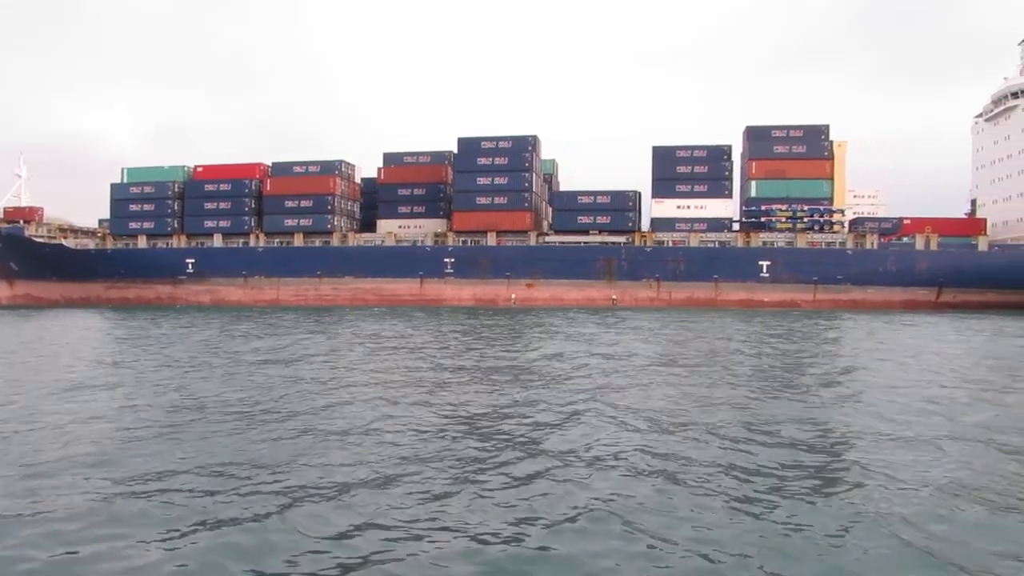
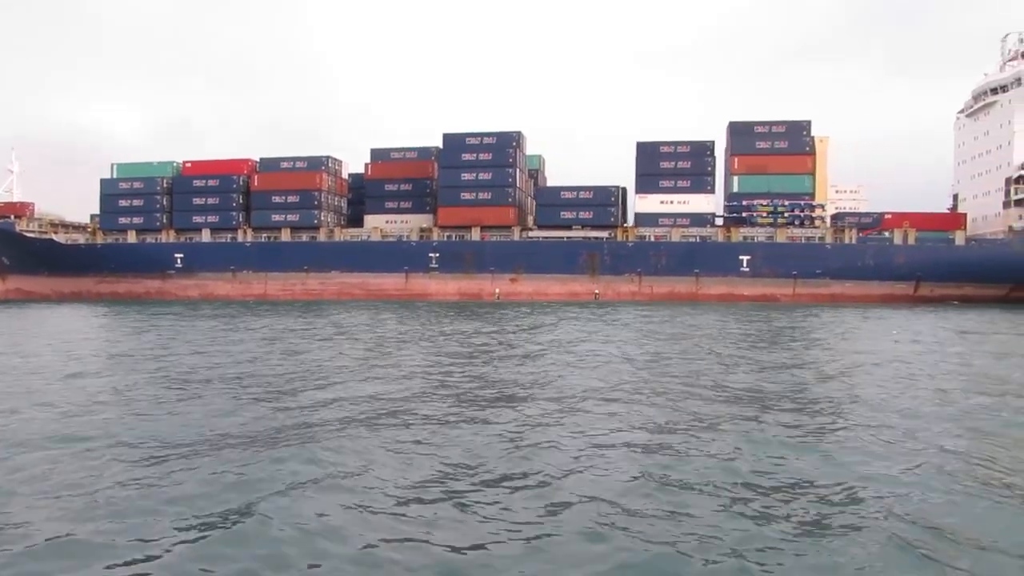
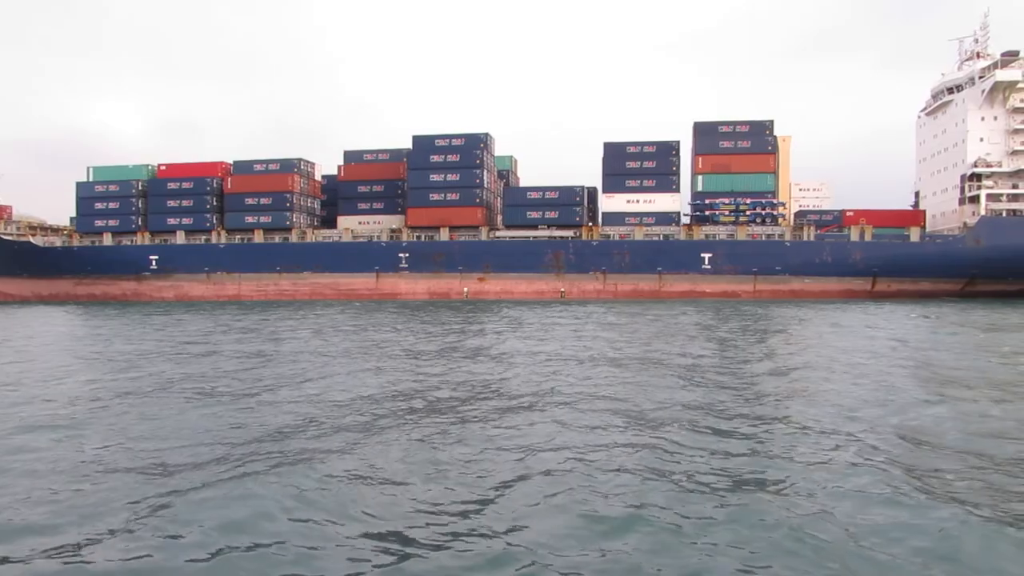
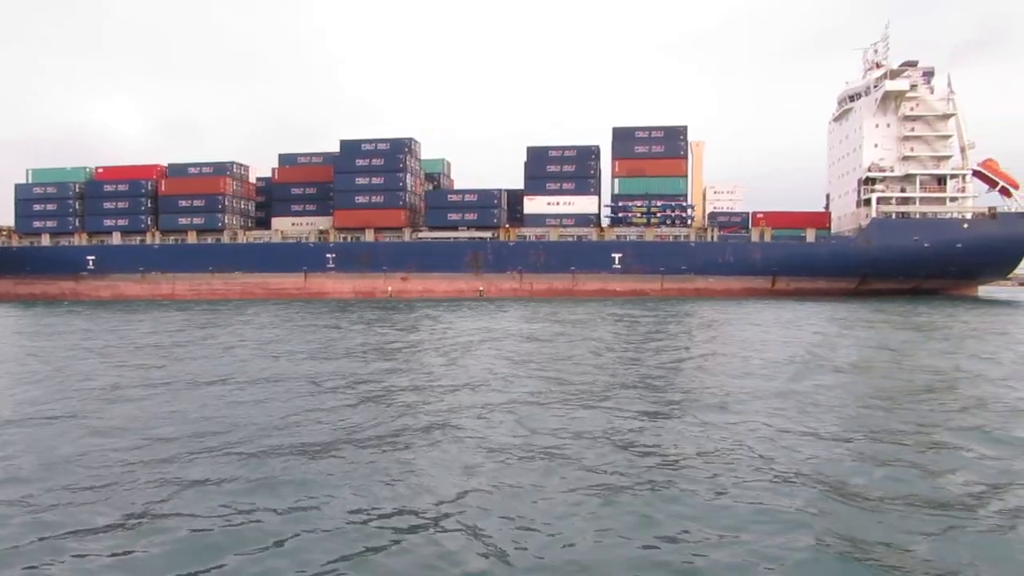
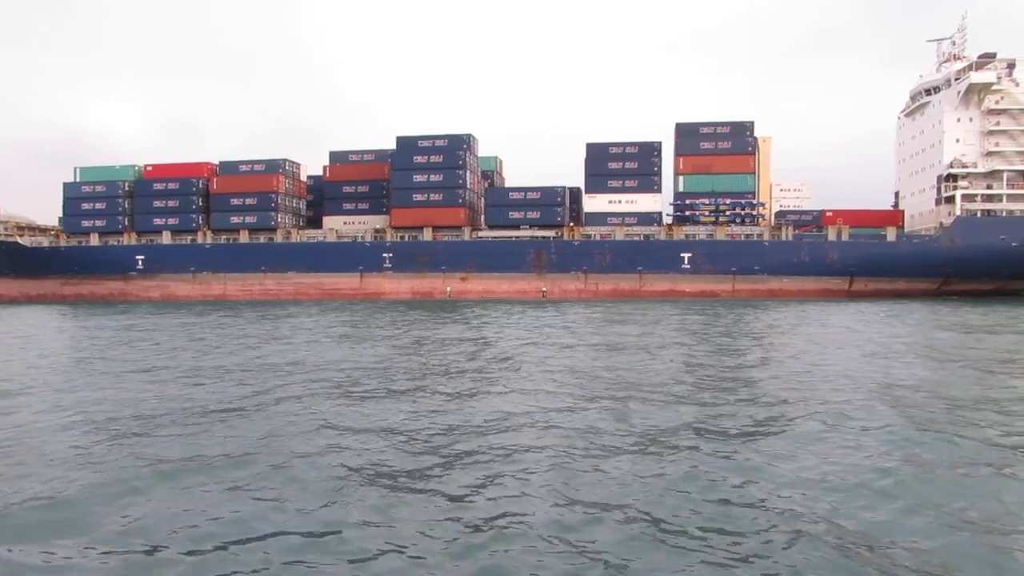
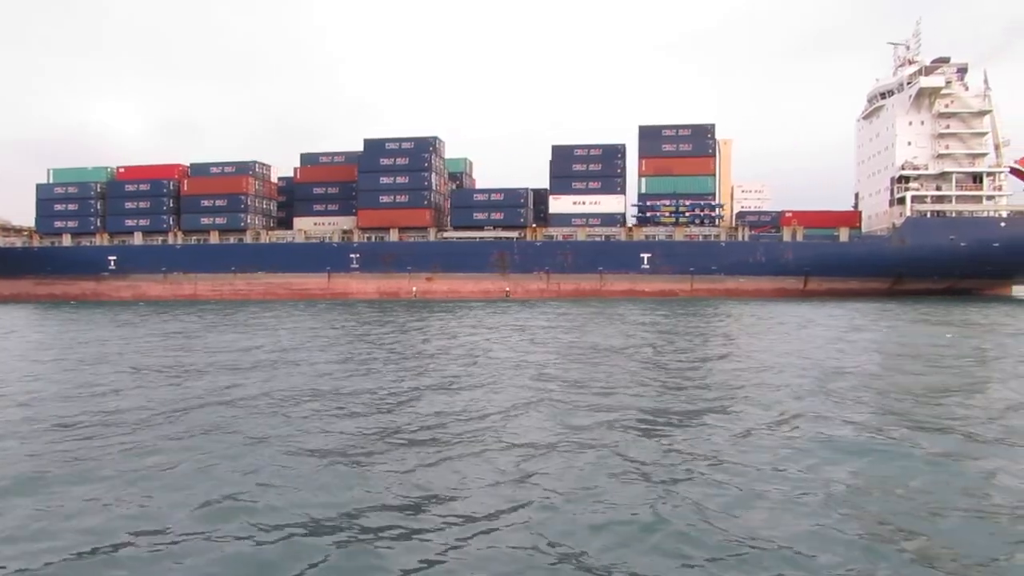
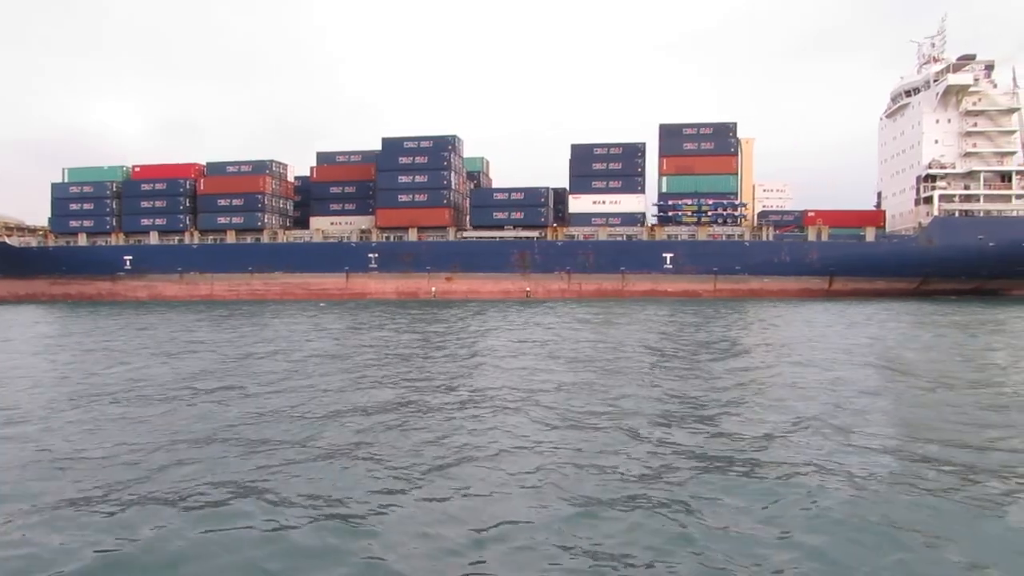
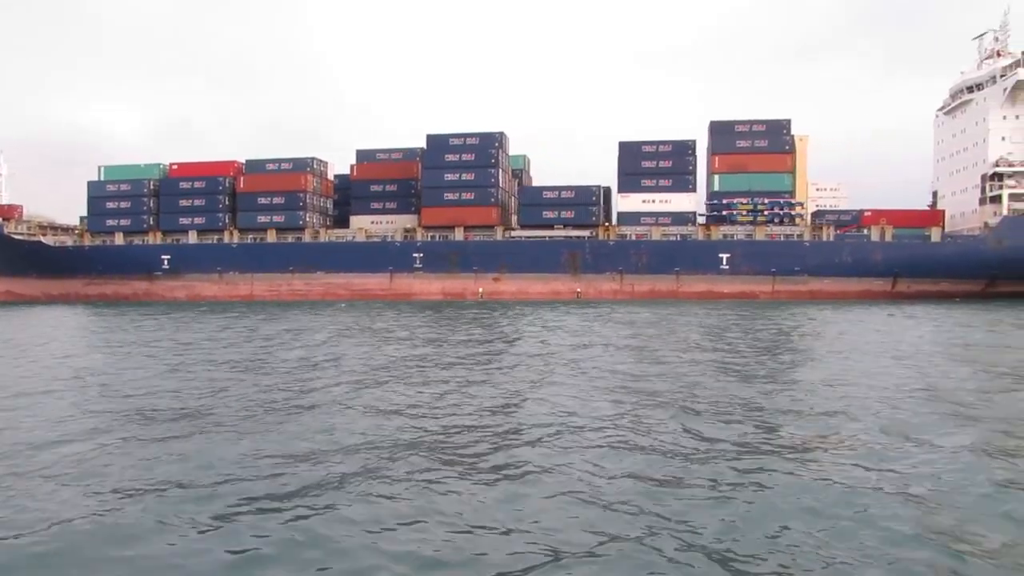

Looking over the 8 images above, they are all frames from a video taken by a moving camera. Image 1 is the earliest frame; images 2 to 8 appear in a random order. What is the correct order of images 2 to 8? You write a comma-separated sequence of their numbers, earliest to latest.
2, 8, 3, 5, 7, 6, 4
